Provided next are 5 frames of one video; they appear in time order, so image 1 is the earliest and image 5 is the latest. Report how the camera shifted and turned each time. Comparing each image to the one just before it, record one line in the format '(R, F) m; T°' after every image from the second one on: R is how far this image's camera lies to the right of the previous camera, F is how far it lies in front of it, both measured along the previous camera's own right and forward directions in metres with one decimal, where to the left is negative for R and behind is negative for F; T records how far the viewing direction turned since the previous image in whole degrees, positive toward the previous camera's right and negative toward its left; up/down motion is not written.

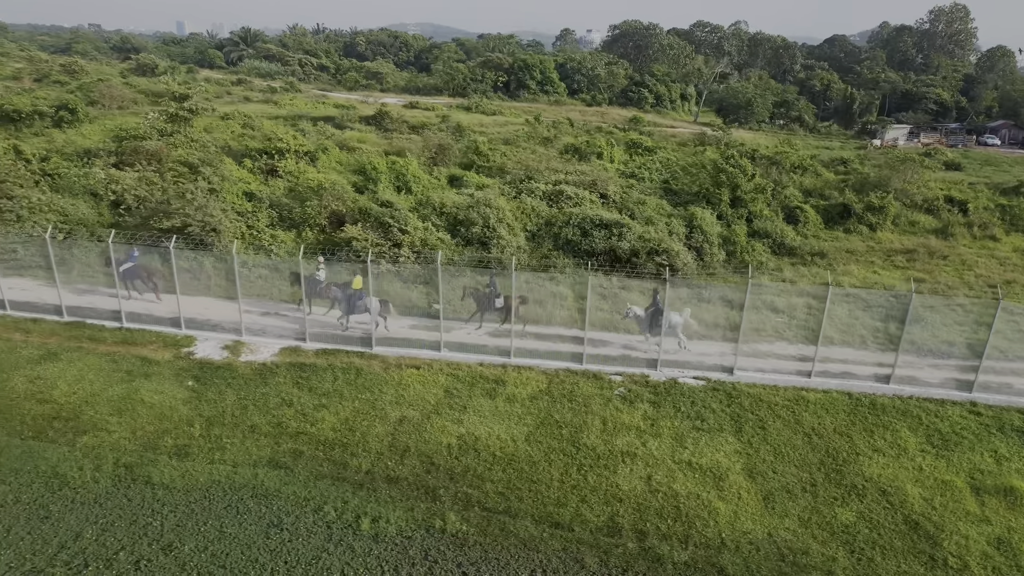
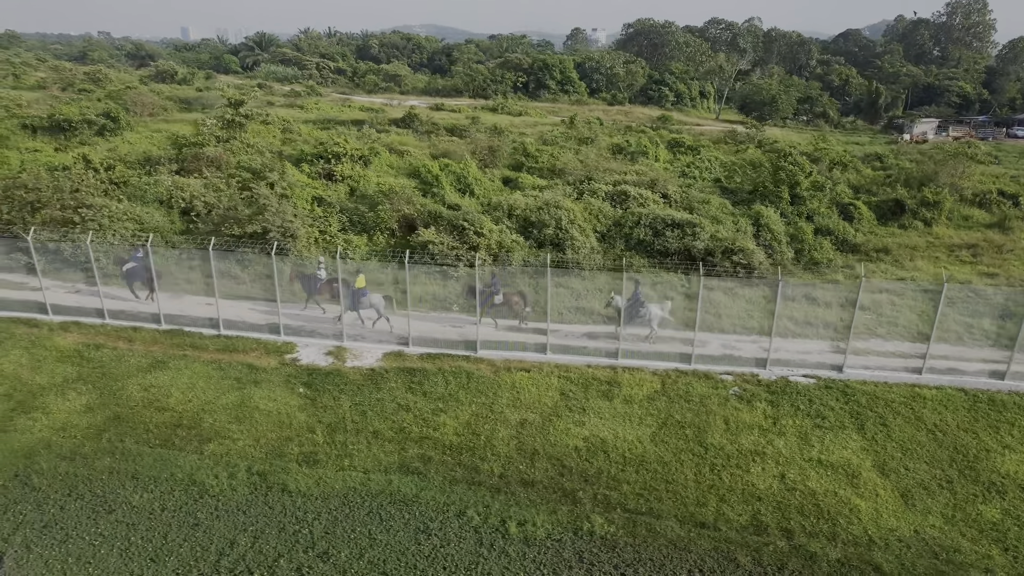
(-1.9, 0.0) m; 0°
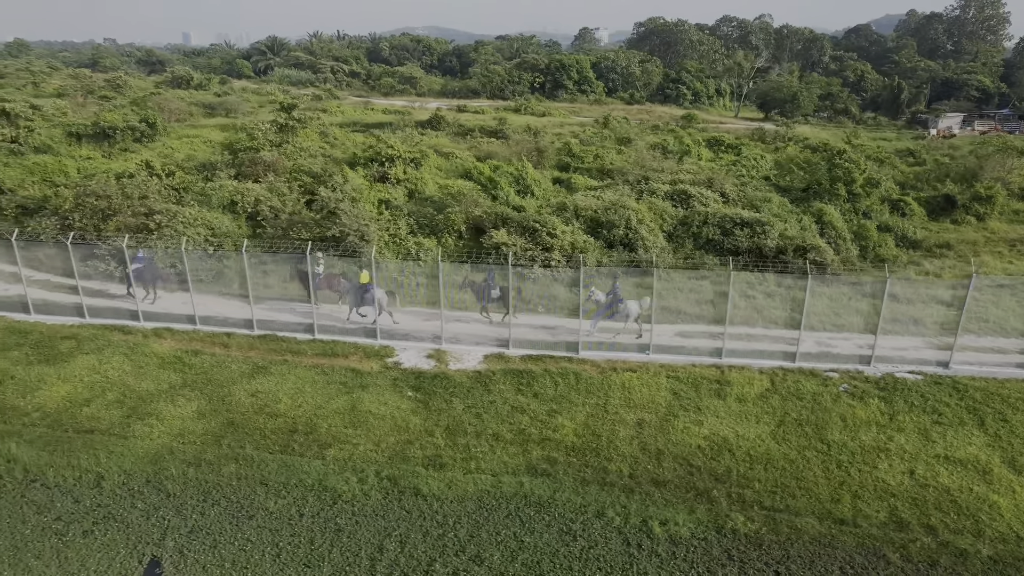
(-1.9, 0.0) m; 0°
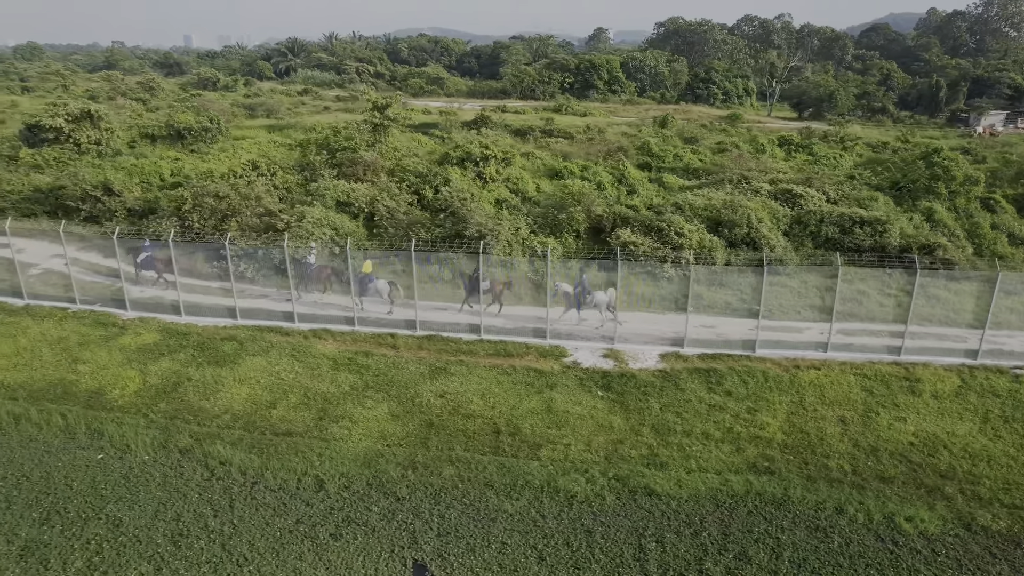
(-3.5, +0.1) m; 0°
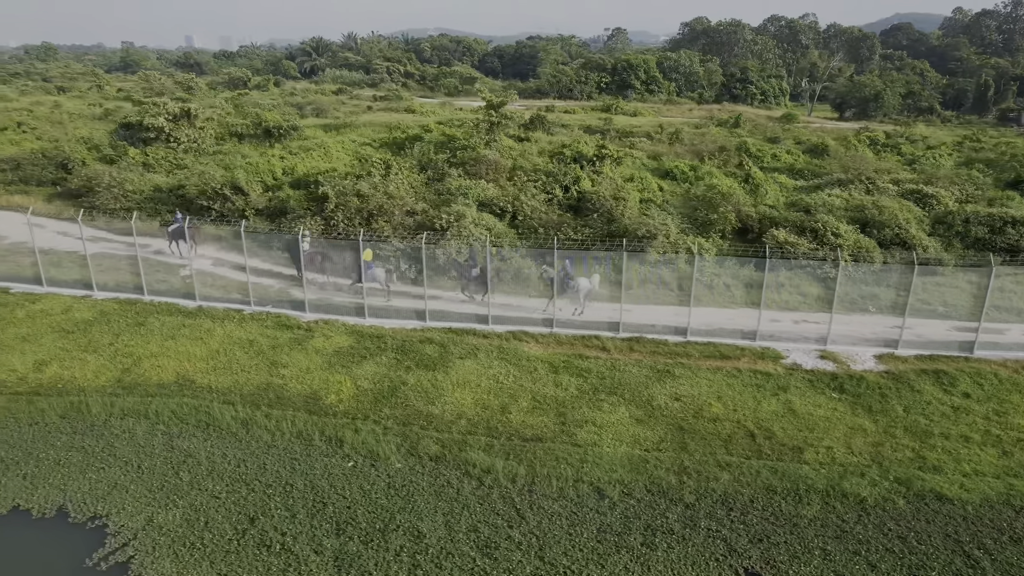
(-4.2, +0.3) m; 0°
